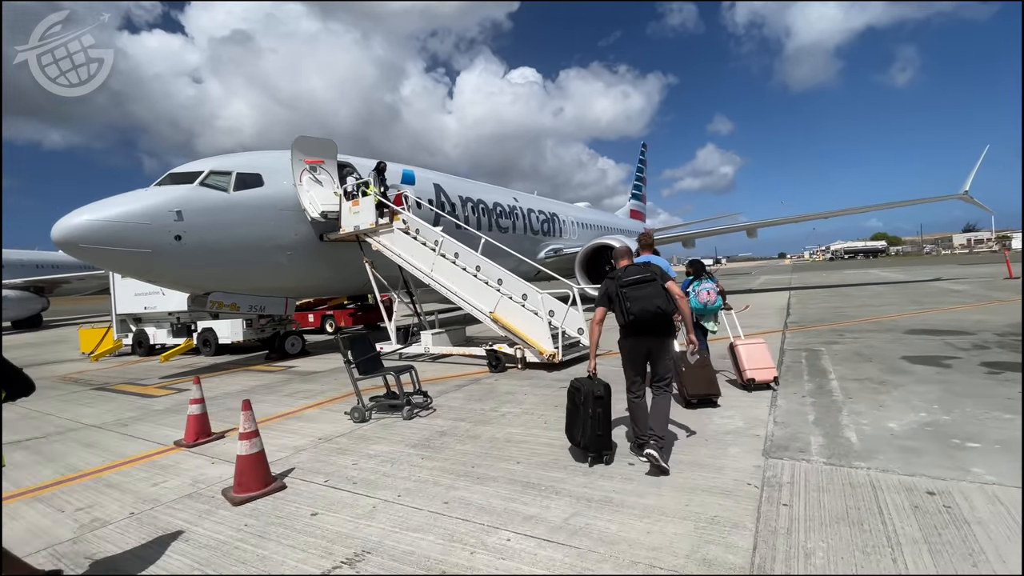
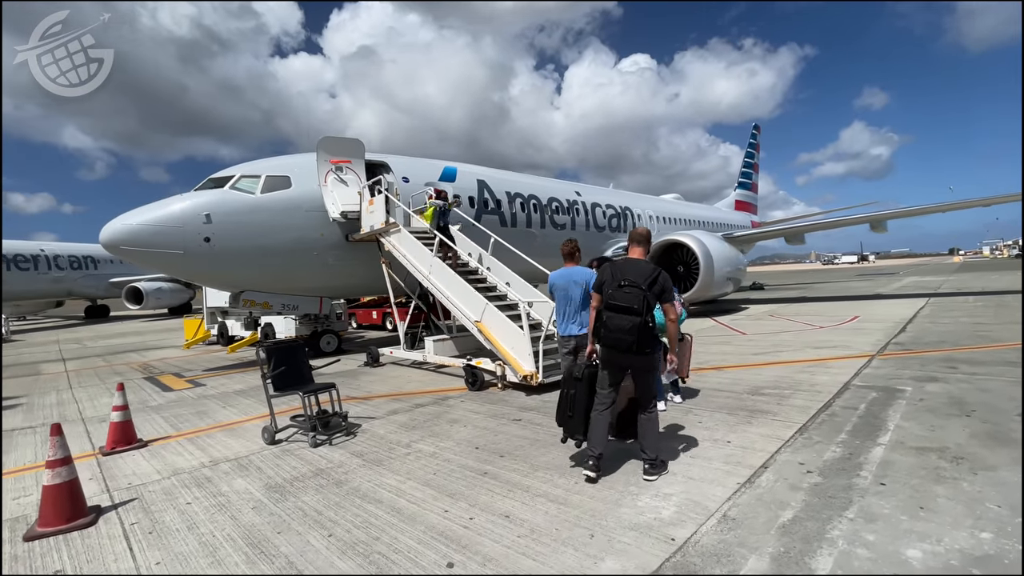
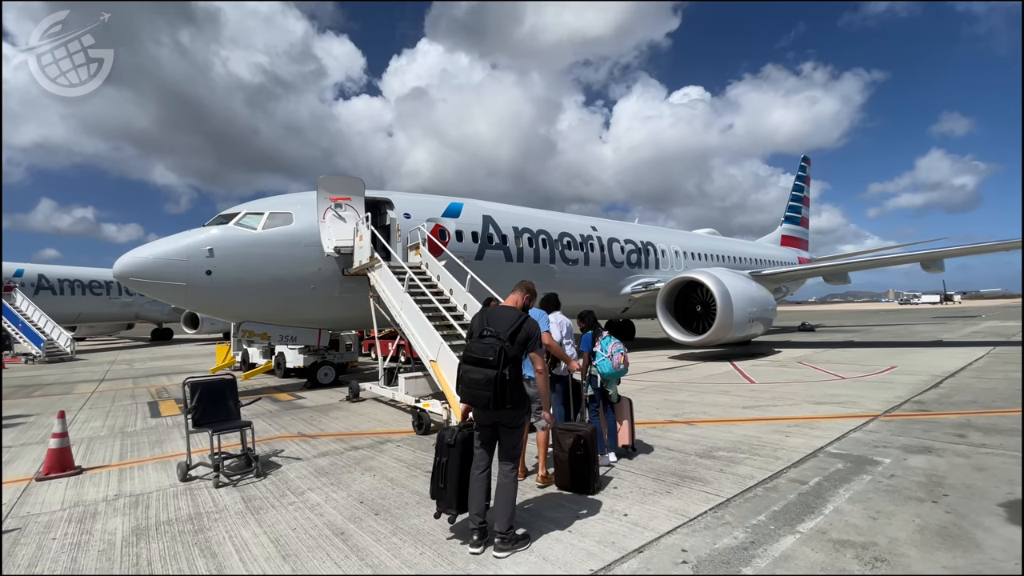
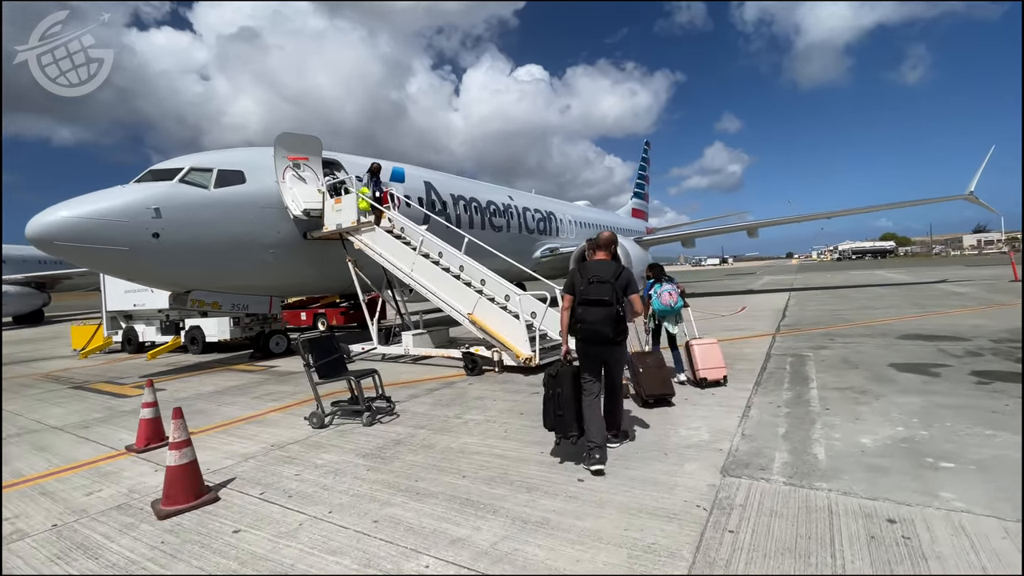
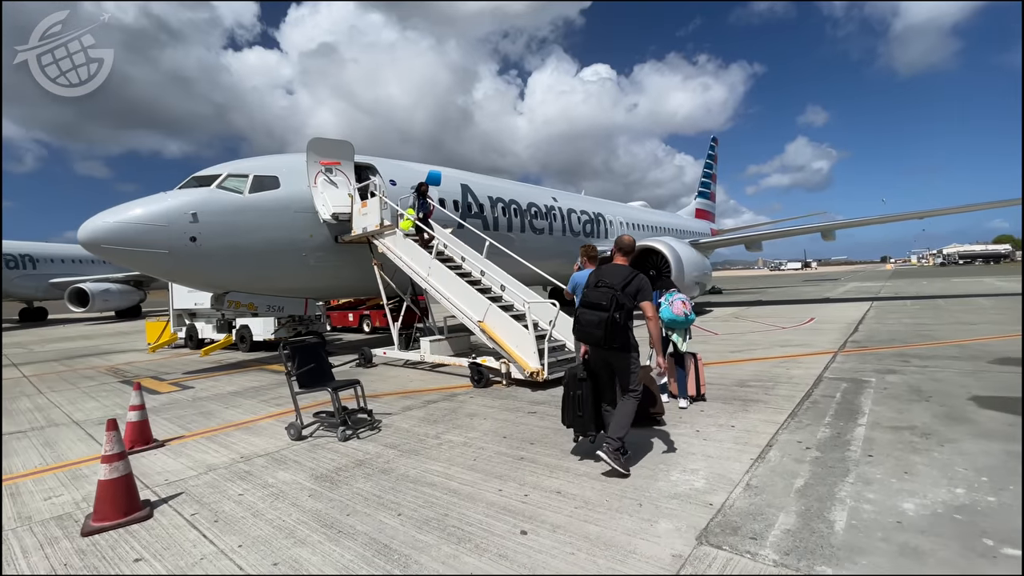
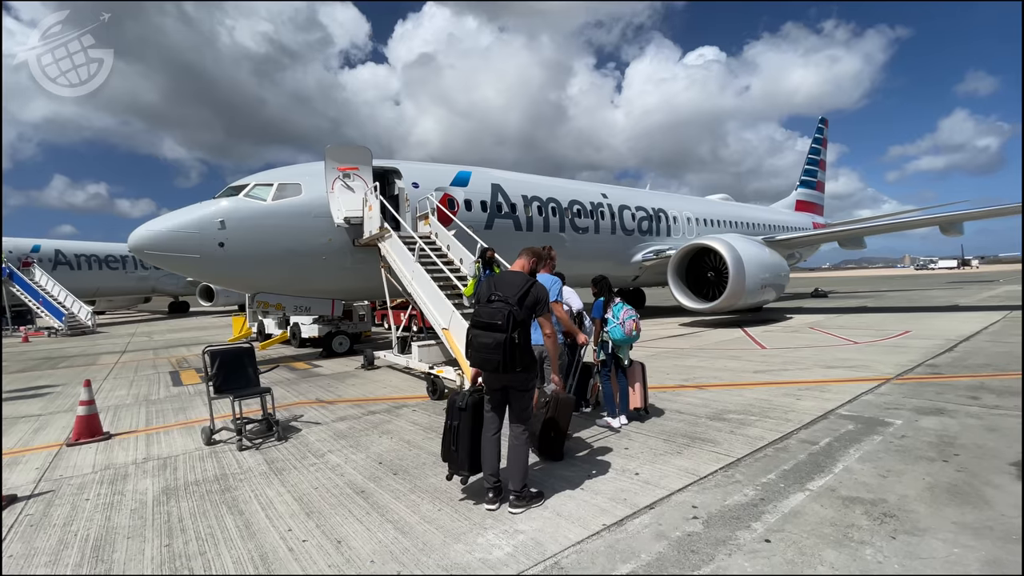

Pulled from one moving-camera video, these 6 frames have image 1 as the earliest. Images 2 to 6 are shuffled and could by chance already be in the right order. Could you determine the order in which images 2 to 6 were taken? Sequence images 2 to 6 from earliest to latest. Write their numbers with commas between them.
4, 5, 2, 6, 3
